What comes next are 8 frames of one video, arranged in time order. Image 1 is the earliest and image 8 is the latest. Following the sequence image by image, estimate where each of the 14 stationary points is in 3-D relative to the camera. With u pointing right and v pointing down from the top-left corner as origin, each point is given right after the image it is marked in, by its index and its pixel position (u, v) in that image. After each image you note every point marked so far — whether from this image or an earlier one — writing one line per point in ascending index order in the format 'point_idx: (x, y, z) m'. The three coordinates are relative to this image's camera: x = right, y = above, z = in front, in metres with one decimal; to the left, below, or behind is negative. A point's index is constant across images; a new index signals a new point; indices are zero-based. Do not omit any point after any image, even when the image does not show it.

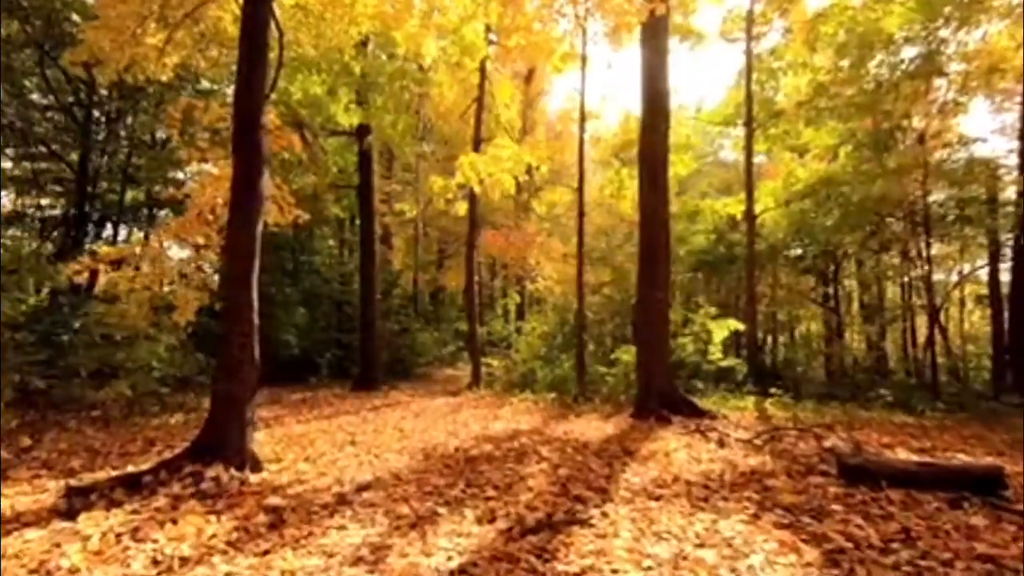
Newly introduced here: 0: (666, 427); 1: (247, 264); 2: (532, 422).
0: (+1.7, -1.5, +9.8) m
1: (-2.1, +0.2, +7.1) m
2: (+0.3, -1.7, +11.3) m
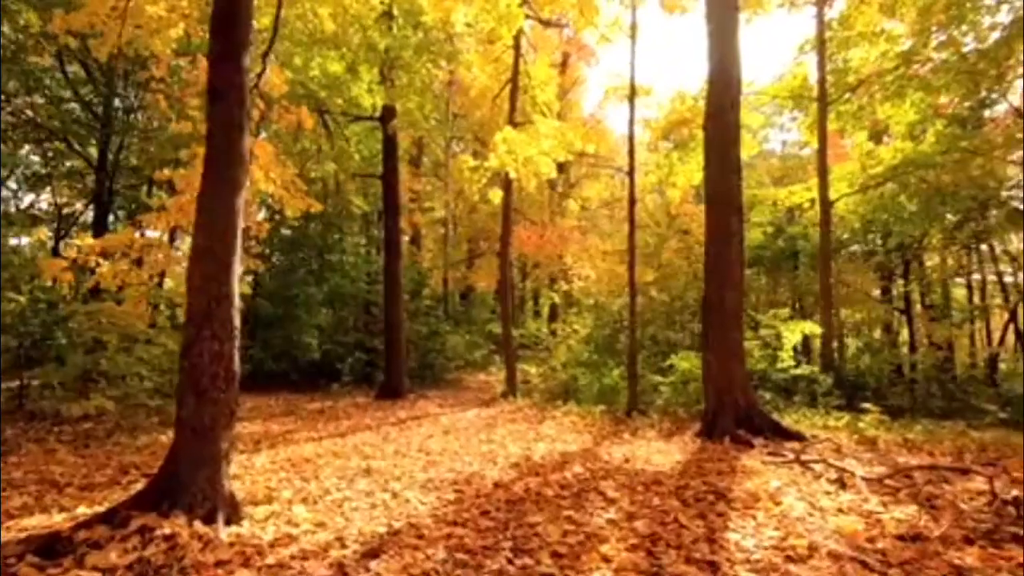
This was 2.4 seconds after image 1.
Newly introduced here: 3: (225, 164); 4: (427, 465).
0: (+2.1, -1.5, +8.0) m
1: (-1.8, +0.2, +5.5) m
2: (+0.8, -1.7, +9.6) m
3: (-1.8, +0.8, +5.6) m
4: (-0.7, -1.5, +7.6) m
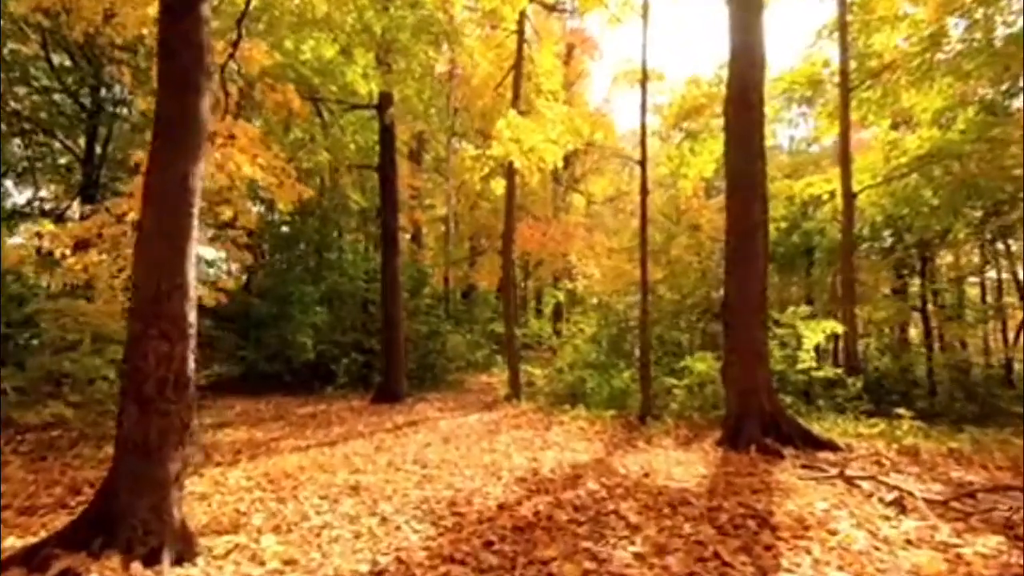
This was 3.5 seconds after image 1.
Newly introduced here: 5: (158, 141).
0: (+2.2, -1.4, +7.2) m
1: (-1.8, +0.3, +4.7) m
2: (+0.8, -1.6, +8.8) m
3: (-1.8, +0.8, +4.8) m
4: (-0.7, -1.5, +6.8) m
5: (-1.9, +0.8, +4.7) m
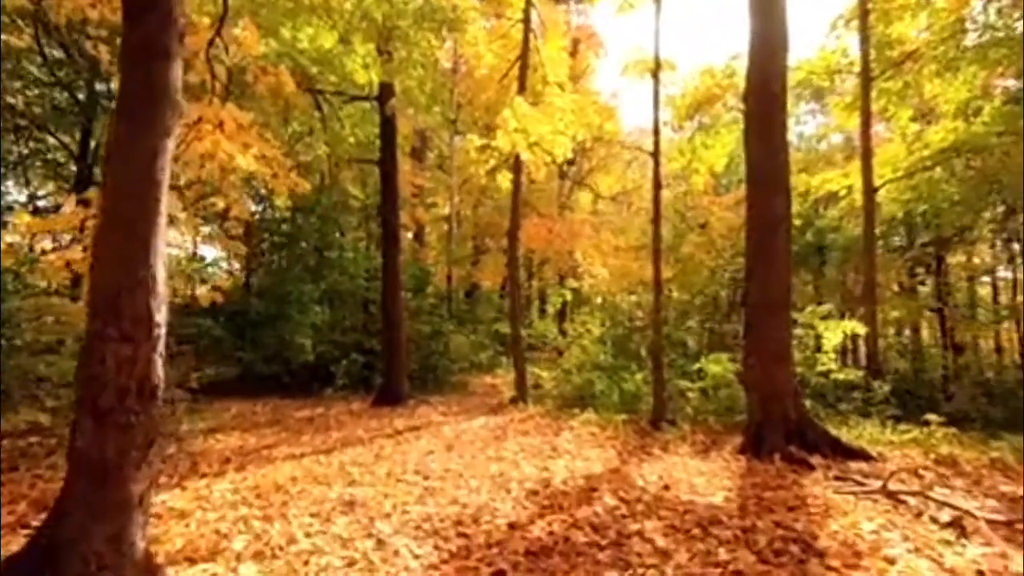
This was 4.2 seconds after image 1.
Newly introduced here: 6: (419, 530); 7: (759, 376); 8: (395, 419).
0: (+2.2, -1.4, +6.7) m
1: (-1.7, +0.3, +4.1) m
2: (+0.9, -1.6, +8.2) m
3: (-1.8, +0.9, +4.3) m
4: (-0.6, -1.4, +6.3) m
5: (-1.8, +0.8, +4.1) m
6: (-0.5, -1.4, +5.0) m
7: (+2.3, -0.8, +8.4) m
8: (-1.6, -1.8, +12.0) m
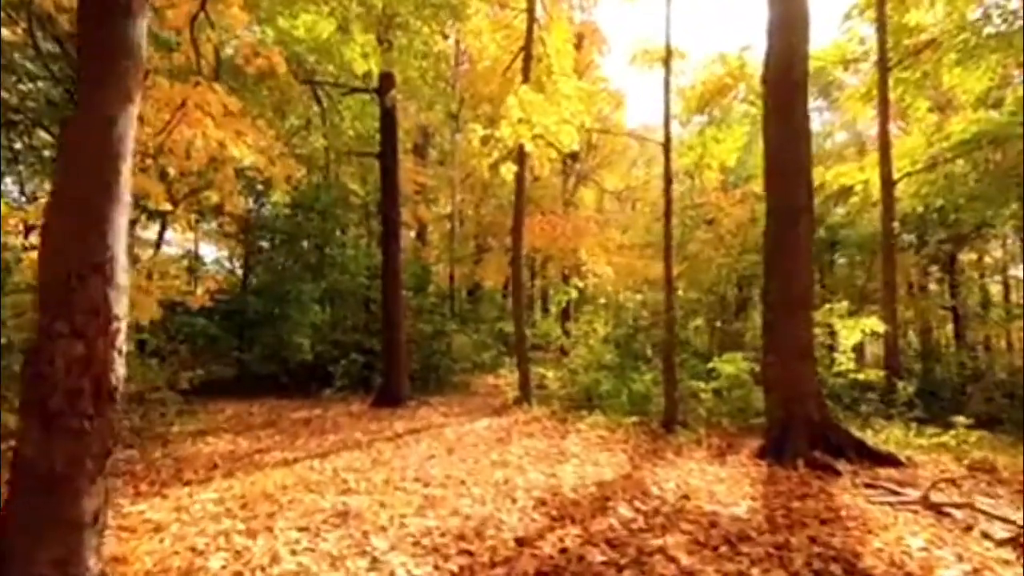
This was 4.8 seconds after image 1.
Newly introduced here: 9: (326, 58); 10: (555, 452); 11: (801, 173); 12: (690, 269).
0: (+2.3, -1.4, +6.2) m
1: (-1.7, +0.4, +3.6) m
2: (+0.9, -1.5, +7.8) m
3: (-1.7, +0.9, +3.8) m
4: (-0.6, -1.4, +5.8) m
5: (-1.8, +0.9, +3.7) m
6: (-0.5, -1.3, +4.6) m
7: (+2.4, -0.8, +8.0) m
8: (-1.5, -1.7, +11.6) m
9: (-2.7, +3.3, +13.0) m
10: (+0.4, -1.6, +8.6) m
11: (+2.6, +1.1, +8.2) m
12: (+3.1, +0.3, +15.2) m
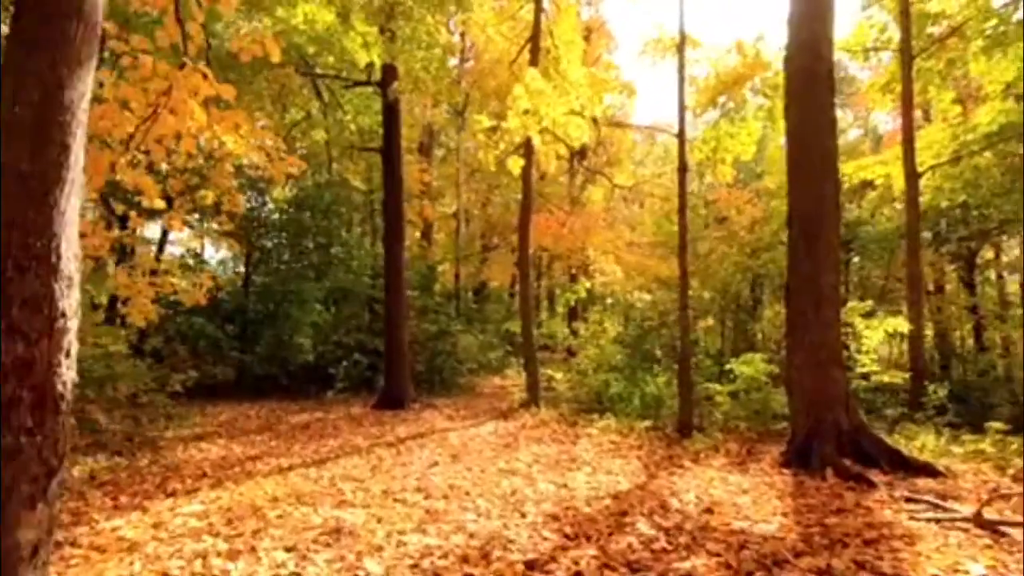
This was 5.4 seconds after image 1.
0: (+2.3, -1.4, +5.7) m
1: (-1.6, +0.4, +3.2) m
2: (+1.0, -1.5, +7.3) m
3: (-1.7, +0.9, +3.3) m
4: (-0.5, -1.4, +5.3) m
5: (-1.7, +0.9, +3.2) m
6: (-0.4, -1.3, +4.1) m
7: (+2.5, -0.8, +7.5) m
8: (-1.4, -1.7, +11.1) m
9: (-2.6, +3.3, +12.6) m
10: (+0.5, -1.6, +8.1) m
11: (+2.7, +1.1, +7.7) m
12: (+3.2, +0.4, +14.7) m
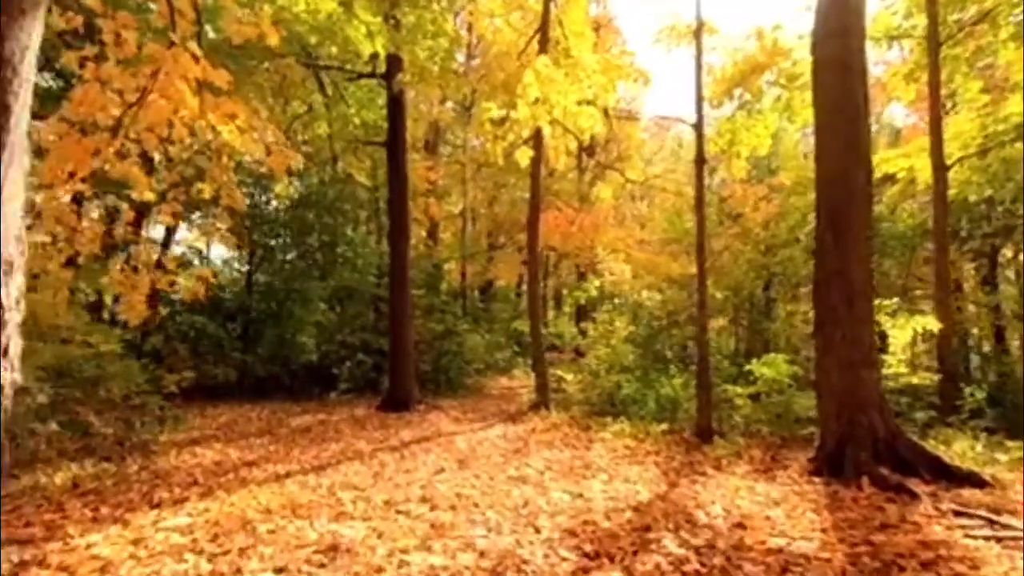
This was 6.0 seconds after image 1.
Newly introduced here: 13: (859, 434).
0: (+2.4, -1.3, +5.2) m
1: (-1.6, +0.4, +2.7) m
2: (+1.1, -1.5, +6.8) m
3: (-1.6, +1.0, +2.9) m
4: (-0.4, -1.3, +4.9) m
5: (-1.7, +1.0, +2.8) m
6: (-0.4, -1.3, +3.6) m
7: (+2.5, -0.7, +7.0) m
8: (-1.3, -1.7, +10.7) m
9: (-2.5, +3.4, +12.1) m
10: (+0.6, -1.5, +7.6) m
11: (+2.8, +1.1, +7.2) m
12: (+3.4, +0.4, +14.2) m
13: (+2.6, -1.1, +6.8) m
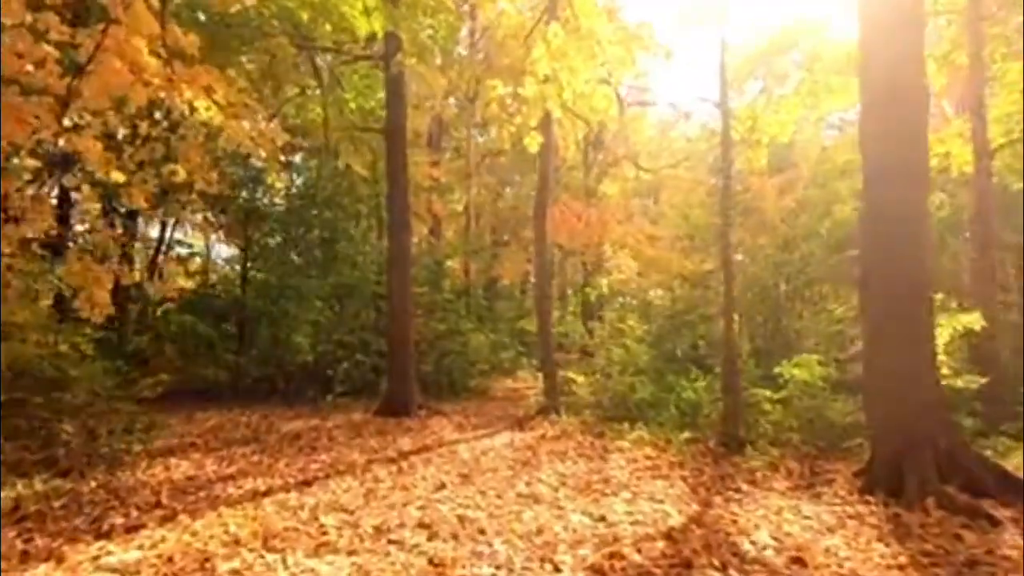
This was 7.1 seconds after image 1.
0: (+2.5, -1.3, +4.4) m
1: (-1.5, +0.5, +1.9) m
2: (+1.1, -1.4, +6.0) m
3: (-1.6, +1.0, +2.1) m
4: (-0.4, -1.3, +4.0) m
5: (-1.6, +1.0, +1.9) m
6: (-0.3, -1.2, +2.8) m
7: (+2.6, -0.7, +6.1) m
8: (-1.2, -1.6, +9.8) m
9: (-2.4, +3.4, +11.3) m
10: (+0.7, -1.5, +6.8) m
11: (+2.9, +1.2, +6.4) m
12: (+3.5, +0.4, +13.3) m
13: (+2.7, -1.1, +6.0) m
